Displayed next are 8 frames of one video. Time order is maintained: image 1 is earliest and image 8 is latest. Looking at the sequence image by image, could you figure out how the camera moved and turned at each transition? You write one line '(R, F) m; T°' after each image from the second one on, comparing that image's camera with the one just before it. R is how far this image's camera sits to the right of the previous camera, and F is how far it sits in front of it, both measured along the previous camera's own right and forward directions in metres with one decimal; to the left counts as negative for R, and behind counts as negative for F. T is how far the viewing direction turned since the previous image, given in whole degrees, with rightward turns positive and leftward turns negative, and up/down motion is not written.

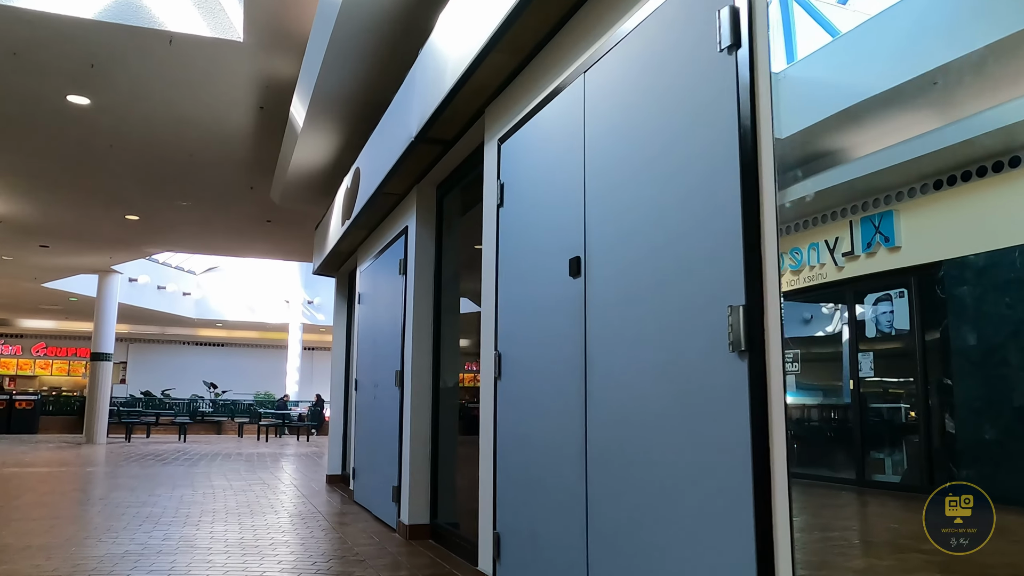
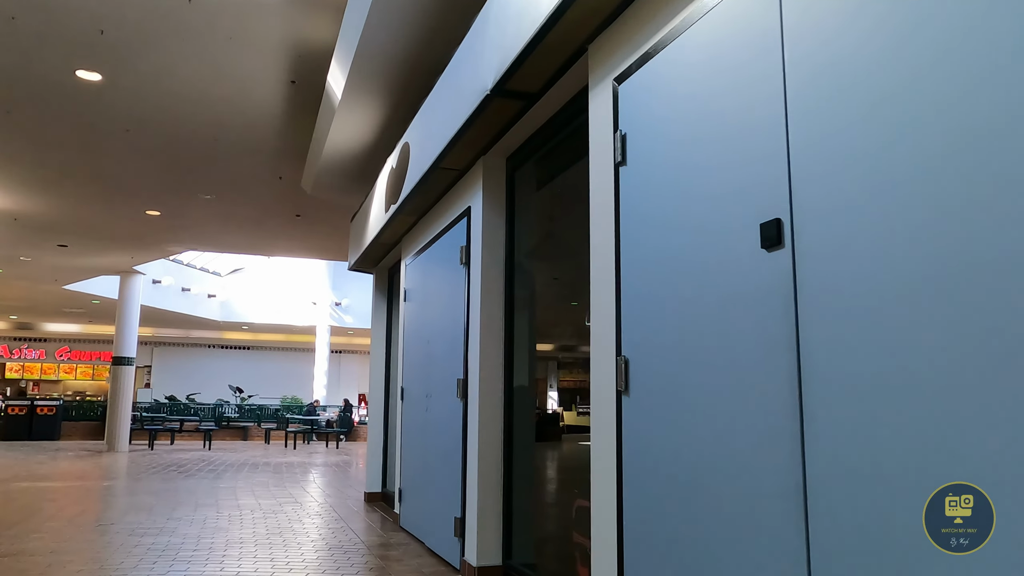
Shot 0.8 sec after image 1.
(-0.3, +0.7) m; -2°
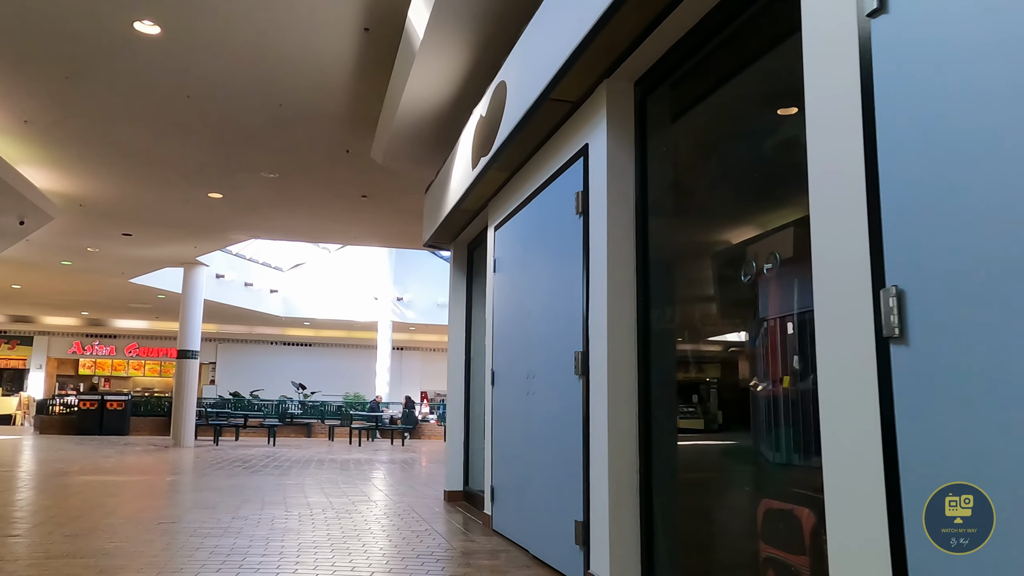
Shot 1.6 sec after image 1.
(-0.3, +0.6) m; -4°
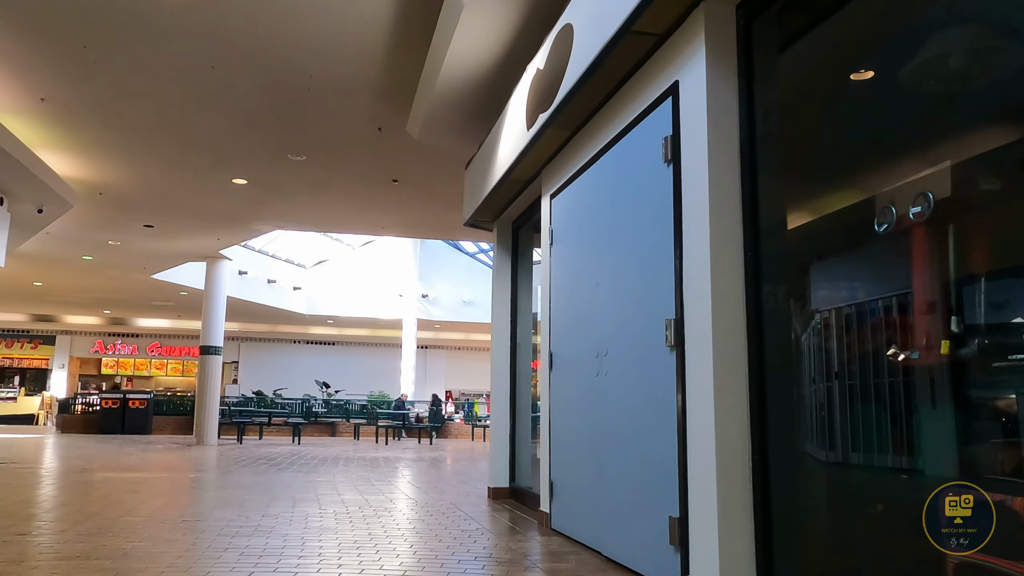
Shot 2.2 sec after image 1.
(-0.2, +0.4) m; -1°
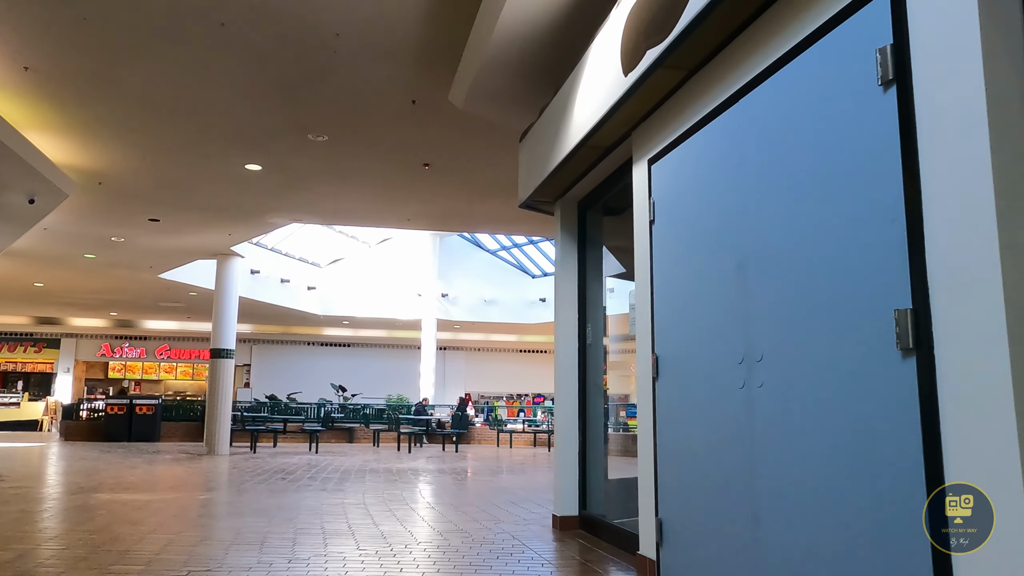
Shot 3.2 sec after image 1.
(-0.4, +0.8) m; -1°
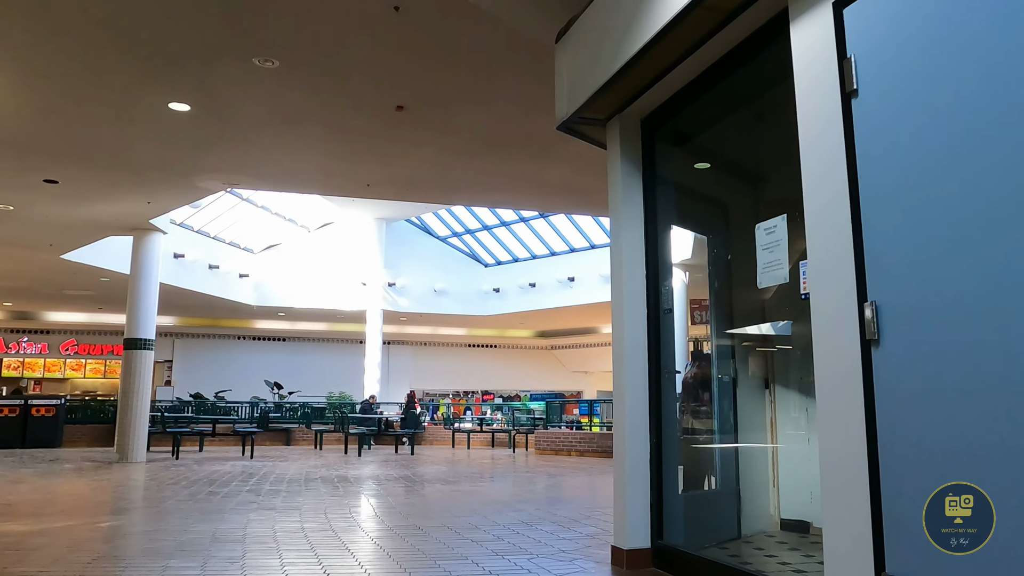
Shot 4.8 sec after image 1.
(-0.5, +1.3) m; +5°
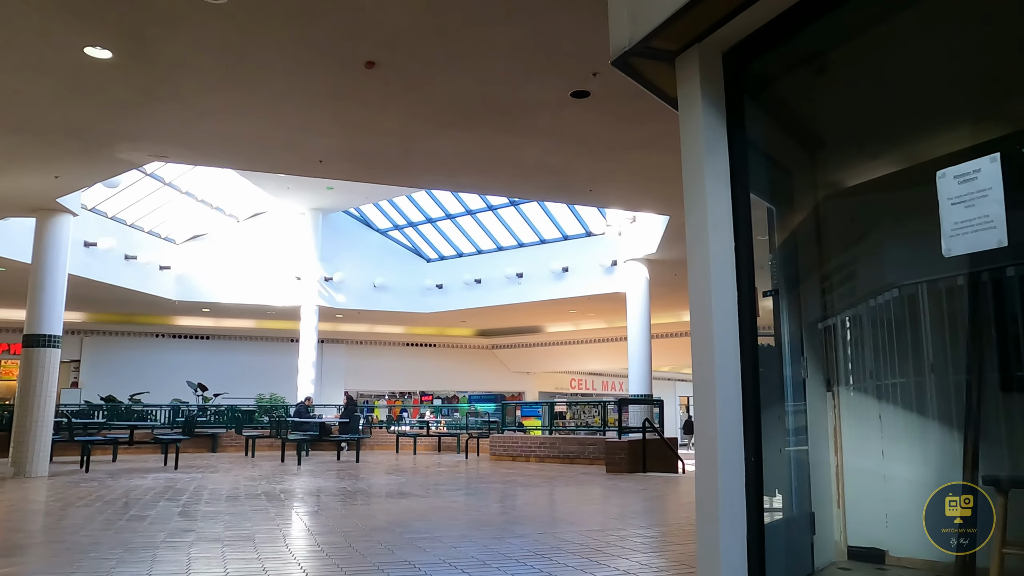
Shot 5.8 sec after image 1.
(-0.4, +0.8) m; +6°
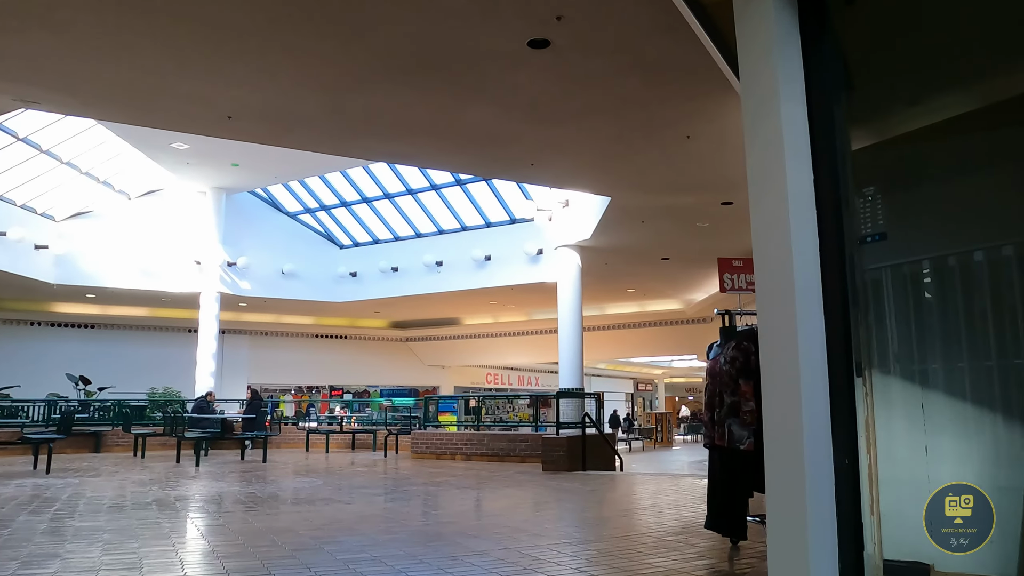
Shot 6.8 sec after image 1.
(-0.3, +0.7) m; +7°
